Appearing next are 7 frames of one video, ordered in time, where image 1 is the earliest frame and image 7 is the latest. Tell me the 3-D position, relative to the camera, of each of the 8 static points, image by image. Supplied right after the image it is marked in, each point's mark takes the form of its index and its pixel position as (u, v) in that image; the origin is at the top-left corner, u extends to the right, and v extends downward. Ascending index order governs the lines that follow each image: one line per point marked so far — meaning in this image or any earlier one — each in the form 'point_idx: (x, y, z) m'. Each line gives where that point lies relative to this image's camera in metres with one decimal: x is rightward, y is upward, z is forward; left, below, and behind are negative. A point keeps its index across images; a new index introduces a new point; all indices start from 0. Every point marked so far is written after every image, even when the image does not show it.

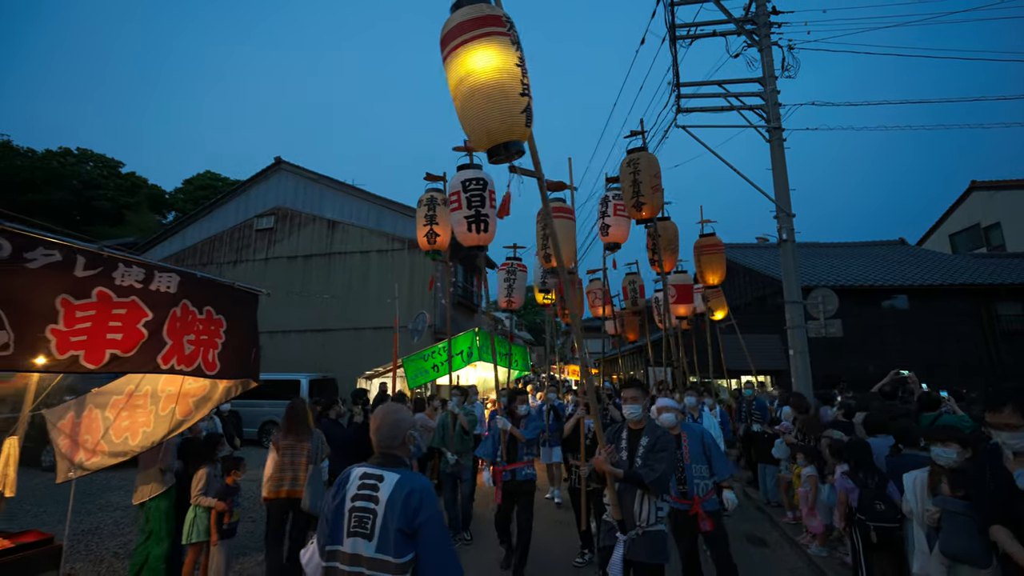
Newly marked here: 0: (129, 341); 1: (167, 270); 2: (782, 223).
0: (-2.9, -0.4, +3.7) m
1: (-2.8, +0.1, +4.0) m
2: (+6.6, +1.6, +11.8) m
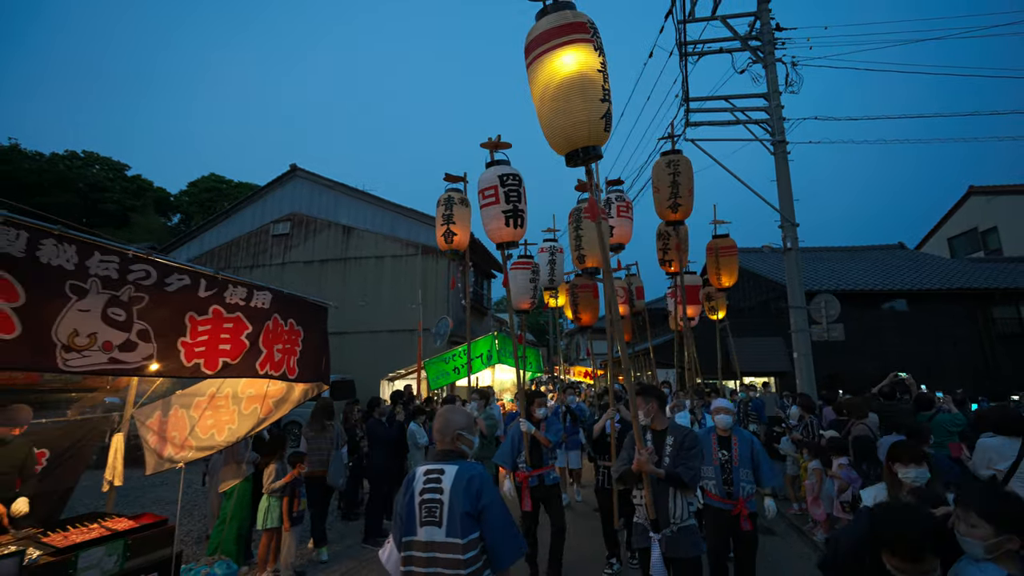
0: (-2.5, -0.5, +4.3) m
1: (-2.4, 0.0, +4.7) m
2: (+7.0, +1.5, +12.5) m
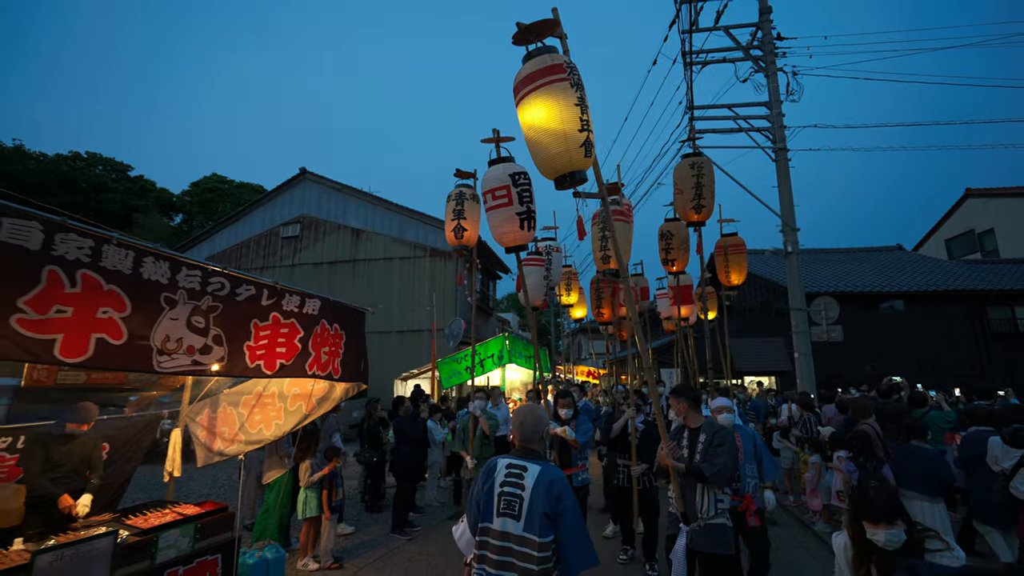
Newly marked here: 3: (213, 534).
0: (-2.2, -0.6, +4.8) m
1: (-2.1, -0.1, +5.1) m
2: (+7.3, +1.4, +12.9) m
3: (-2.9, -2.4, +4.7) m
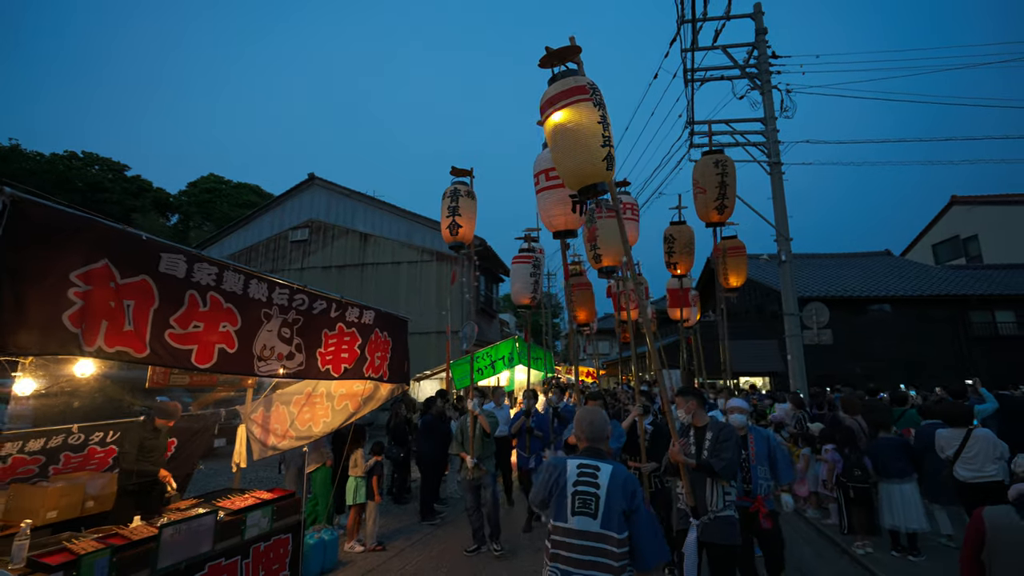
0: (-1.8, -0.8, +5.4) m
1: (-1.7, -0.2, +5.8) m
2: (+7.6, +1.2, +13.7) m
3: (-2.5, -2.5, +5.4) m
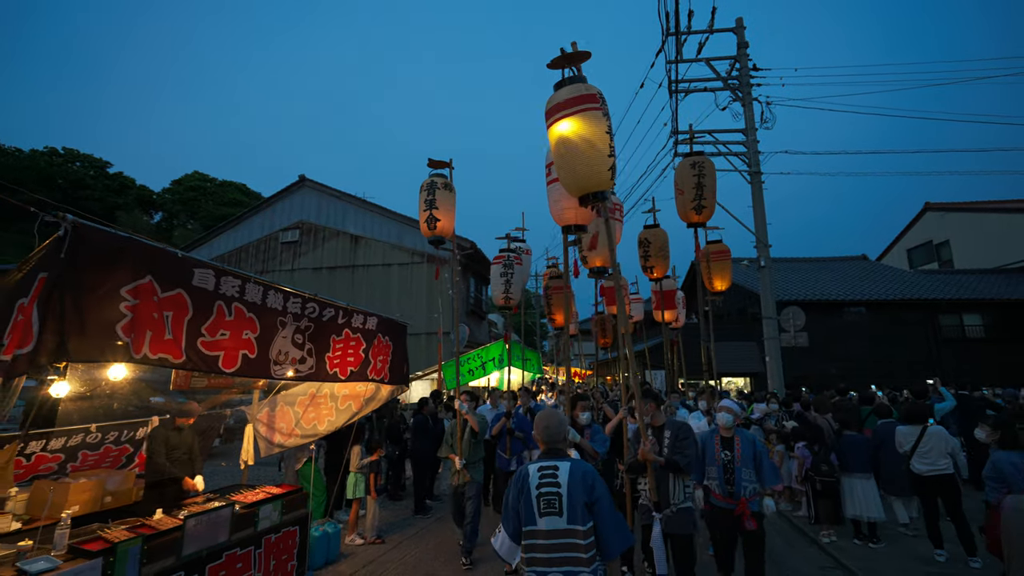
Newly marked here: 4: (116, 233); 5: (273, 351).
0: (-1.9, -0.9, +5.8) m
1: (-1.8, -0.3, +6.2) m
2: (+7.3, +1.1, +14.3) m
3: (-2.6, -2.6, +5.7) m
4: (-2.7, +0.4, +3.4) m
5: (-2.3, -0.6, +4.6) m
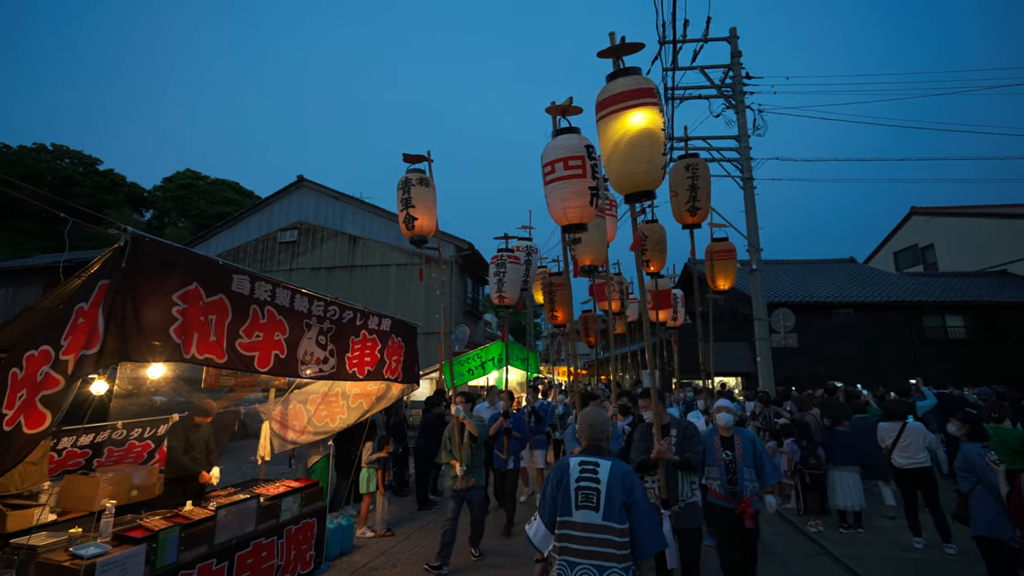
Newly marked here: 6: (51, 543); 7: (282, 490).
0: (-1.8, -0.9, +6.1) m
1: (-1.7, -0.4, +6.5) m
2: (+7.3, +1.0, +14.8) m
3: (-2.5, -2.6, +6.0) m
4: (-2.6, +0.3, +3.6) m
5: (-2.1, -0.6, +4.9) m
6: (-3.7, -2.0, +3.9) m
7: (-2.7, -2.4, +5.7) m
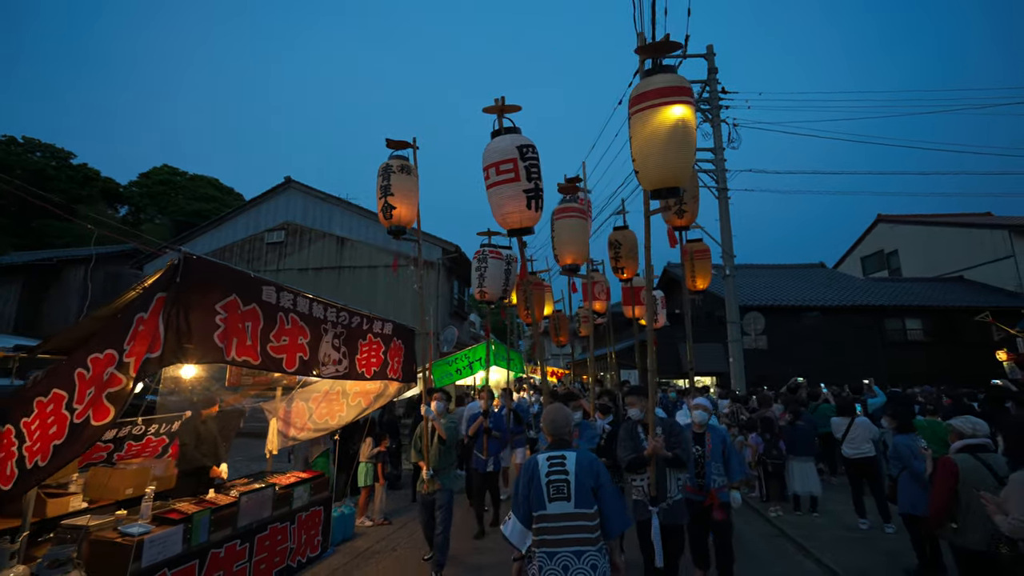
0: (-1.9, -1.0, +6.7) m
1: (-1.8, -0.5, +7.0) m
2: (+6.9, +0.9, +15.6) m
3: (-2.6, -2.7, +6.6) m
4: (-2.6, +0.2, +4.2) m
5: (-2.2, -0.7, +5.4) m
6: (-3.7, -2.1, +4.4) m
7: (-2.8, -2.5, +6.2) m
